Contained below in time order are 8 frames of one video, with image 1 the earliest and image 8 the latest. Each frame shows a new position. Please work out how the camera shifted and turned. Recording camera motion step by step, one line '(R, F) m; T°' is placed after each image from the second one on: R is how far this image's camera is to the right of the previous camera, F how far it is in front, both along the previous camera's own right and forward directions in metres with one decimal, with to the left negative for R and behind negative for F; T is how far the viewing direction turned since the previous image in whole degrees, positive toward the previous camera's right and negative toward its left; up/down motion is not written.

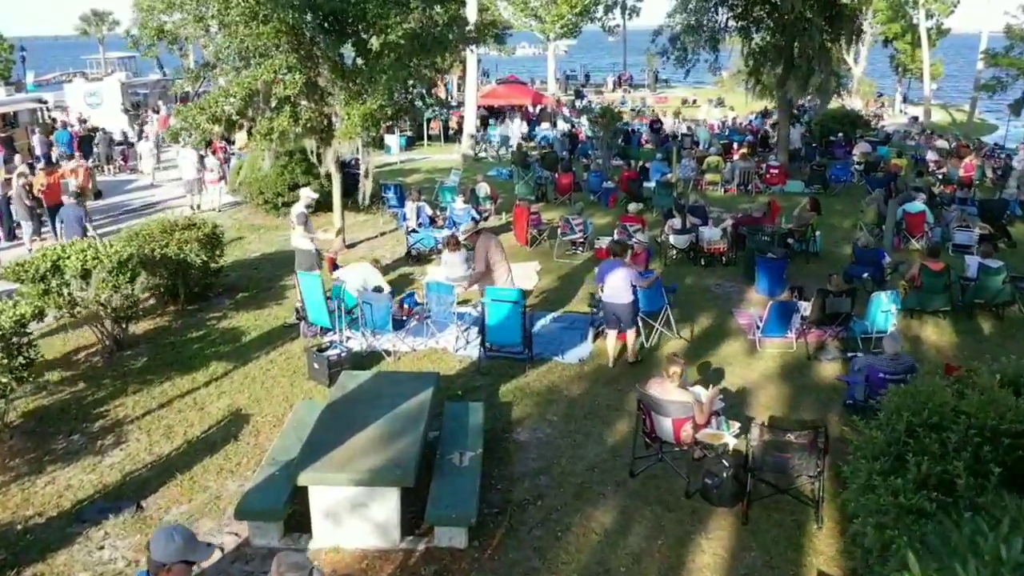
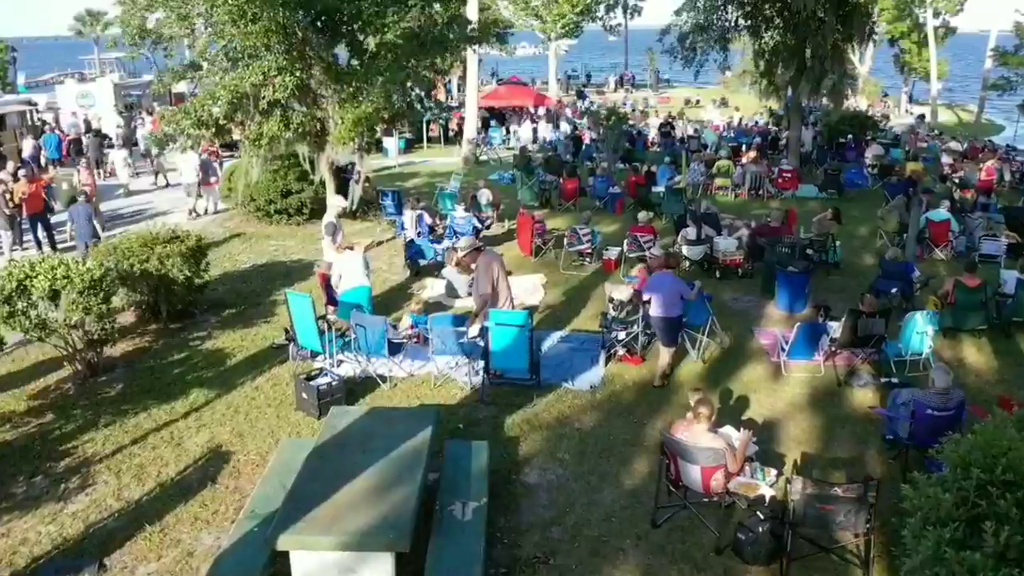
(-0.1, +0.7) m; 0°
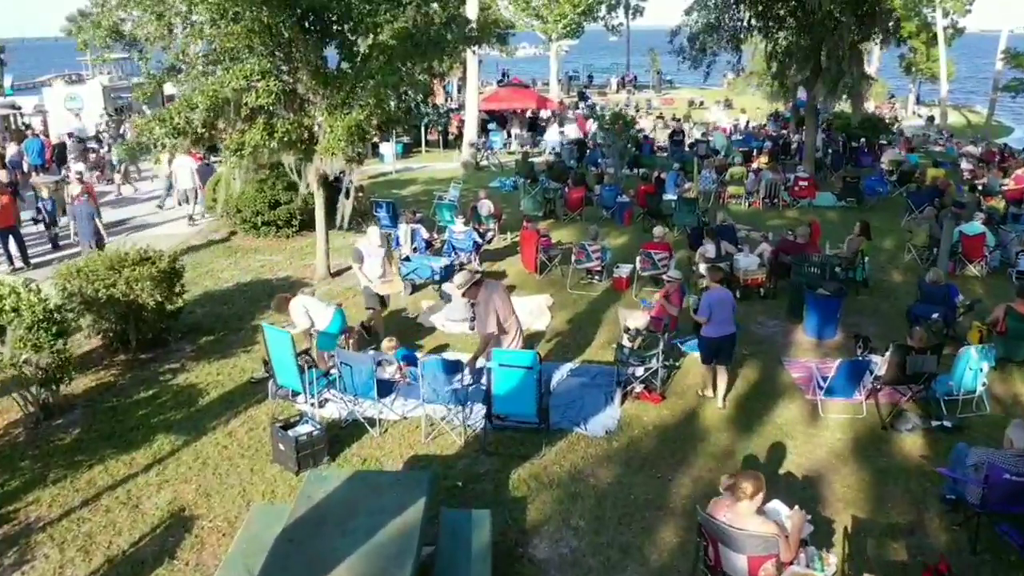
(0.0, +1.0) m; 0°
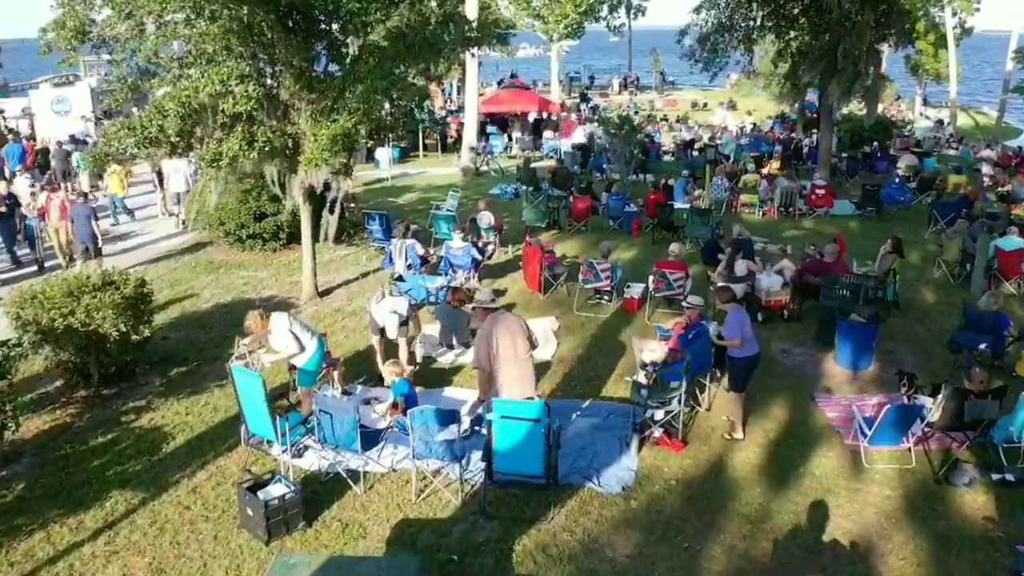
(0.0, +0.9) m; 0°
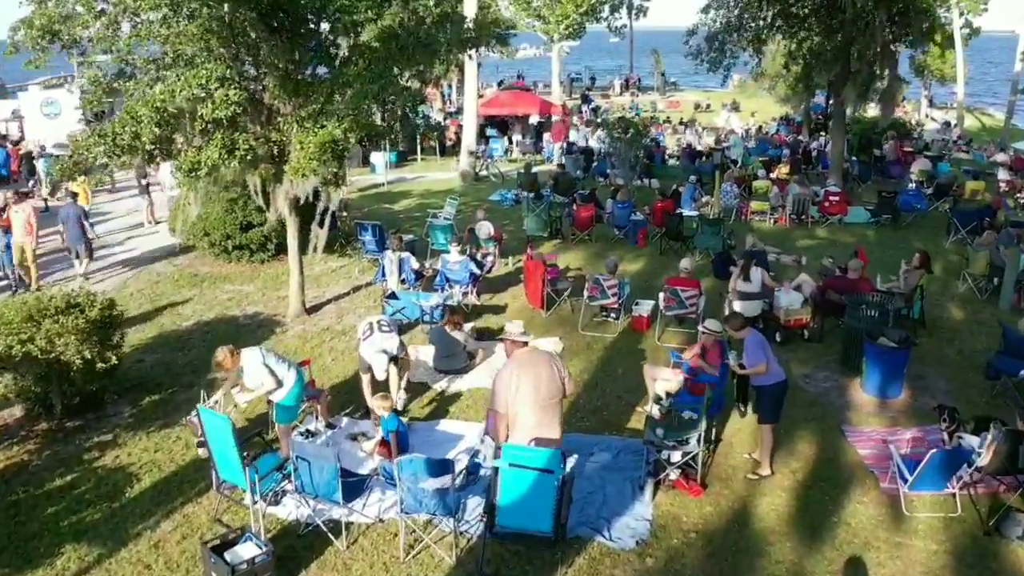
(0.0, +0.7) m; 0°
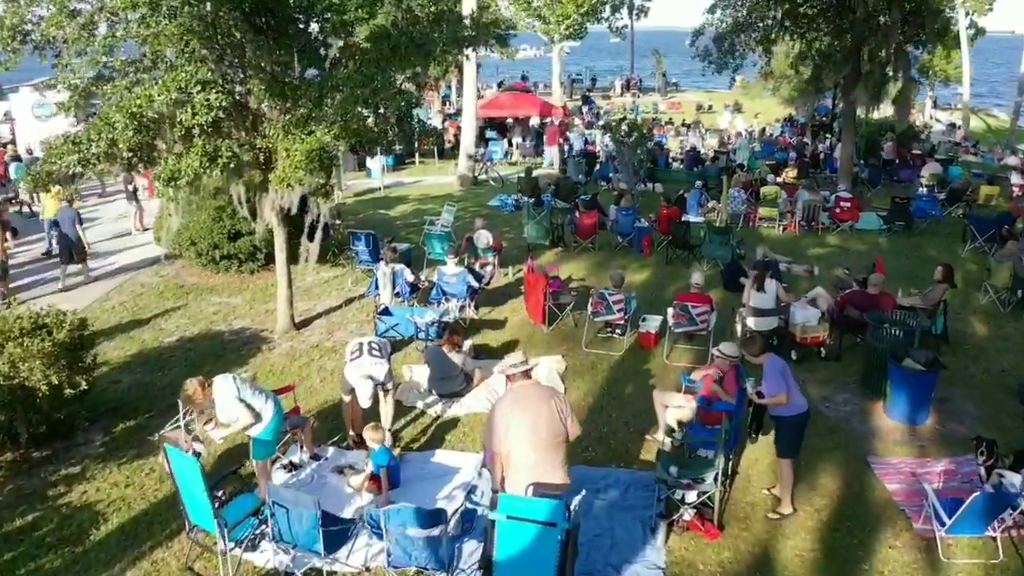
(0.0, +0.6) m; 0°
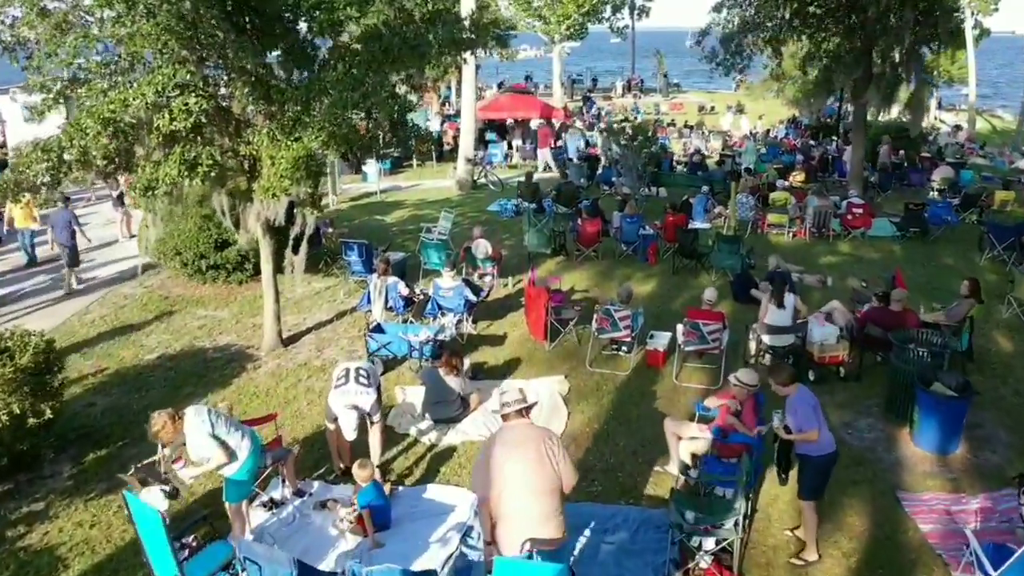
(0.0, +0.6) m; 0°
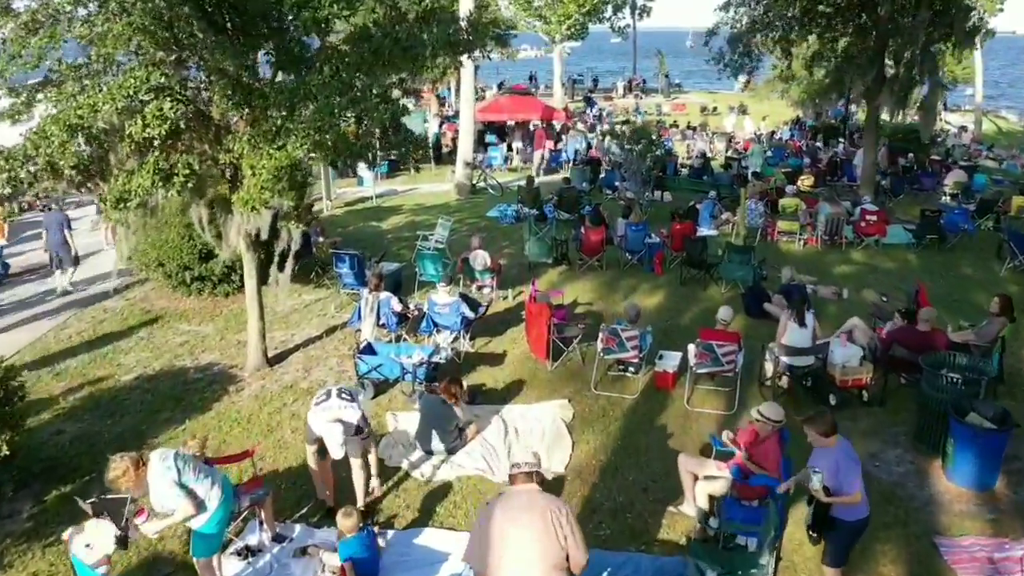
(0.0, +0.6) m; 0°
